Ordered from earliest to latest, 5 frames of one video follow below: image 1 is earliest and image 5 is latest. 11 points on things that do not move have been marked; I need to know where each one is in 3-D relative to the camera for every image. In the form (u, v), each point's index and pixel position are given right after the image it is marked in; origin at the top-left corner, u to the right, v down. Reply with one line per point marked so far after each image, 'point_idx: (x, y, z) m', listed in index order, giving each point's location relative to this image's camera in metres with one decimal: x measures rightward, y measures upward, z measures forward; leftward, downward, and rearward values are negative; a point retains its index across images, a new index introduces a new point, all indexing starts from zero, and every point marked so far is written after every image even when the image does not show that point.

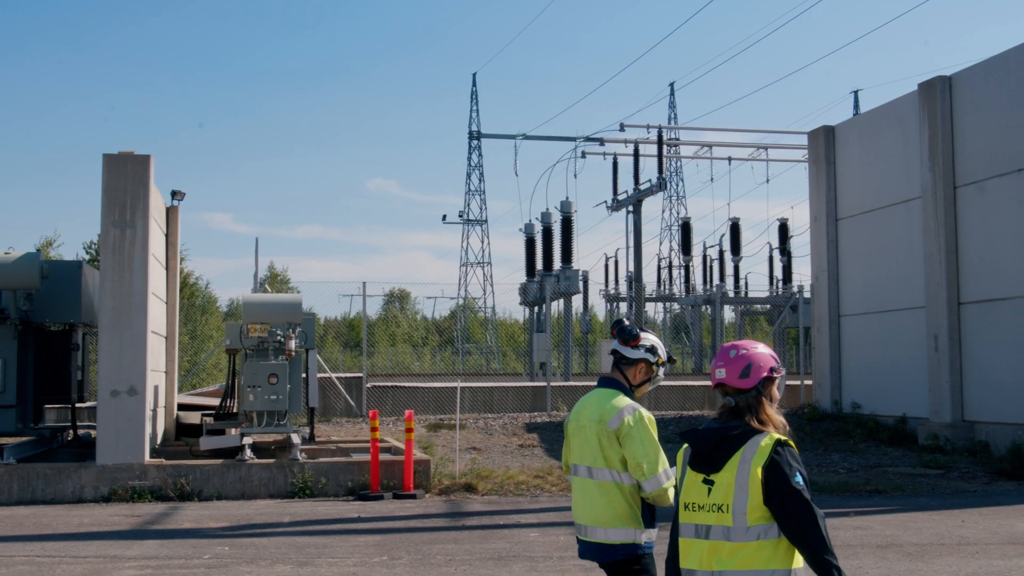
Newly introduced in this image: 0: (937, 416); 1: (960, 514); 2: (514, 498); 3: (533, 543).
0: (+5.4, -1.6, +15.7) m
1: (+3.6, -1.8, +10.0) m
2: (0.0, -1.9, +11.5) m
3: (+0.2, -1.8, +8.8) m
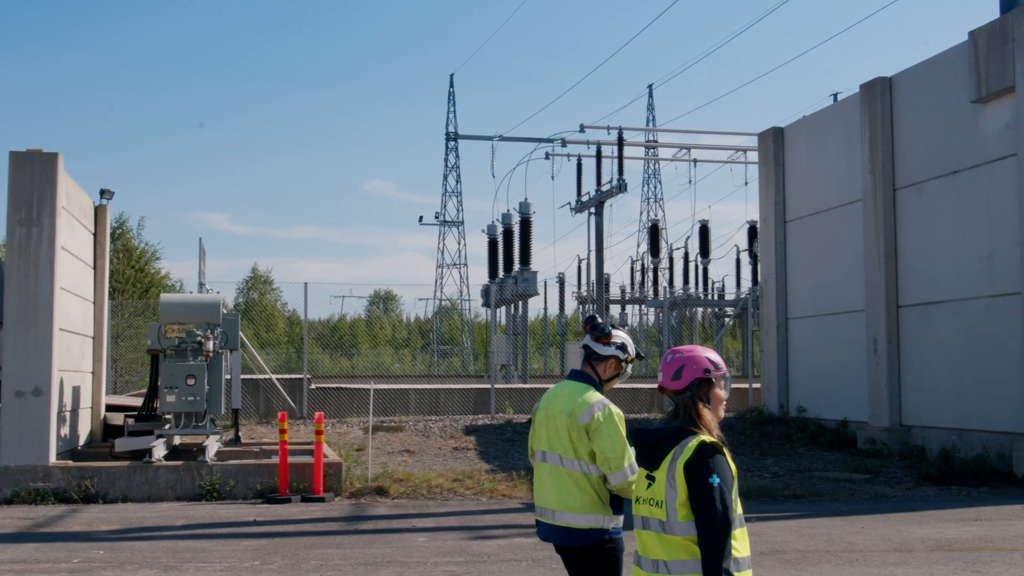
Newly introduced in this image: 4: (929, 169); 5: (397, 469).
0: (+4.6, -1.7, +15.6) m
1: (+2.8, -1.9, +9.9) m
2: (-0.8, -2.0, +11.3) m
3: (-0.7, -1.8, +8.7) m
4: (+5.0, +1.4, +14.8) m
5: (-1.2, -1.9, +13.1) m
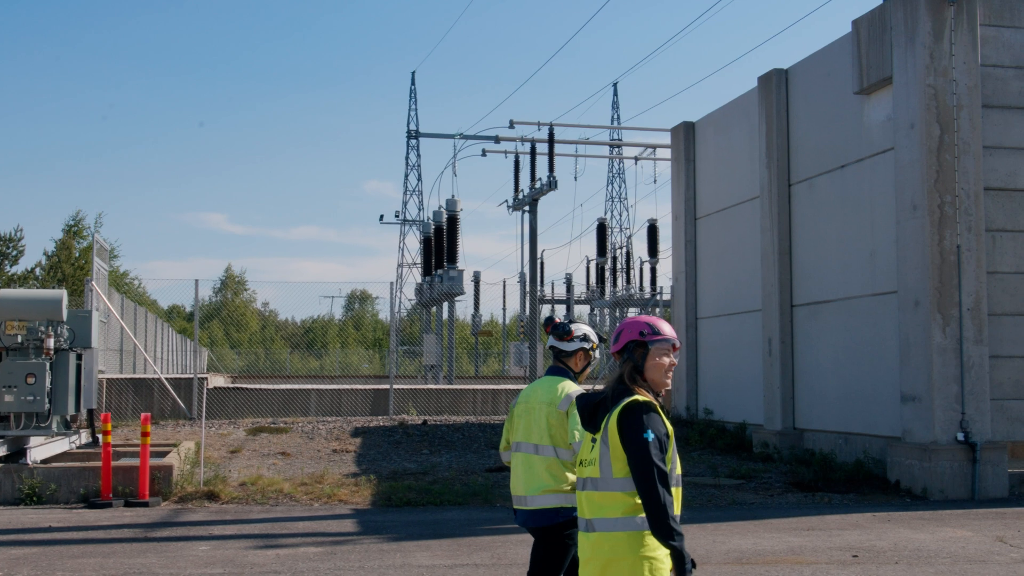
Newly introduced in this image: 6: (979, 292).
0: (+3.2, -1.7, +15.1) m
1: (+1.4, -1.8, +9.4) m
2: (-2.3, -1.9, +10.8) m
3: (-2.1, -1.8, +8.2) m
4: (+3.6, +1.5, +14.3) m
5: (-2.7, -1.9, +12.6) m
6: (+4.5, 0.0, +11.8) m
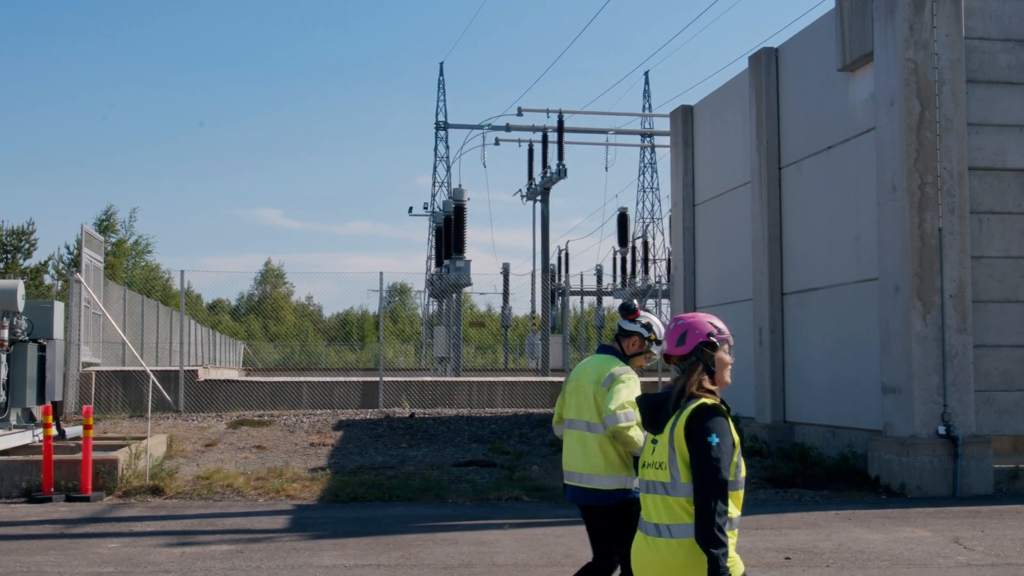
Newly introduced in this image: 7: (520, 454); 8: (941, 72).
0: (+2.9, -1.5, +14.5) m
1: (+0.9, -1.7, +8.9) m
2: (-2.7, -1.8, +10.5) m
3: (-2.7, -1.7, +7.9) m
4: (+3.3, +1.6, +13.7) m
5: (-3.0, -1.8, +12.3) m
6: (+4.1, +0.1, +11.2) m
7: (+0.1, -1.8, +13.5) m
8: (+3.9, +2.0, +11.2) m
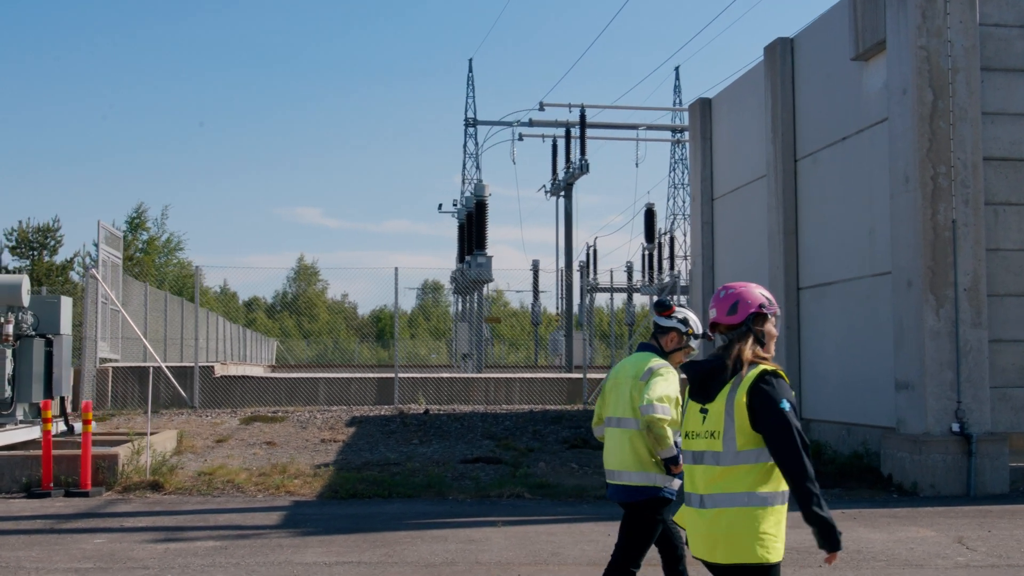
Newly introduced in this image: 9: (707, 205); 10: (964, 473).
0: (+3.1, -1.5, +14.3) m
1: (+0.8, -1.7, +8.7) m
2: (-2.7, -1.8, +10.4) m
3: (-2.8, -1.7, +7.8) m
4: (+3.4, +1.7, +13.4) m
5: (-3.0, -1.7, +12.3) m
6: (+4.1, +0.2, +10.9) m
7: (+0.2, -1.8, +13.4) m
8: (+3.9, +2.0, +10.9) m
9: (+2.8, +1.2, +17.4) m
10: (+3.9, -1.6, +10.6) m
